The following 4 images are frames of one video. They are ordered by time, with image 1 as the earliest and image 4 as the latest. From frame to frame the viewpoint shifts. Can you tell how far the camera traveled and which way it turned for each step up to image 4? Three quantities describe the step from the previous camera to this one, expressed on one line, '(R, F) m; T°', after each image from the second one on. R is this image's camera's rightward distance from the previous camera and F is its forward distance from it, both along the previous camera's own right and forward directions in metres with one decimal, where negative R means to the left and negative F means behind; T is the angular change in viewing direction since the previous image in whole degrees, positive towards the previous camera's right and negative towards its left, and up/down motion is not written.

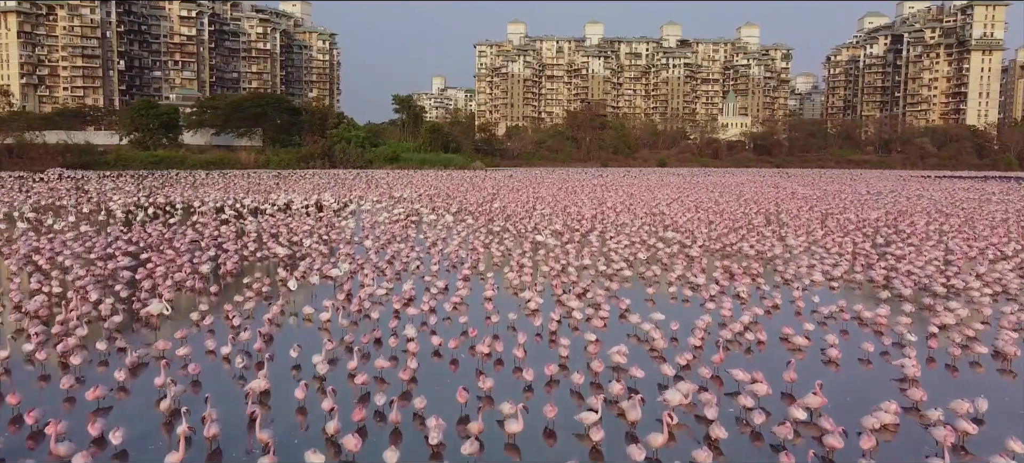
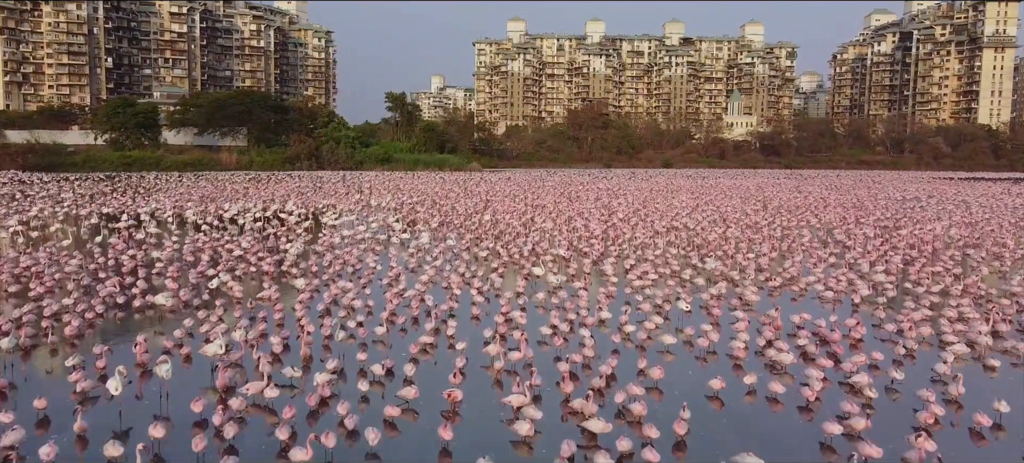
(+0.2, +4.0) m; 0°
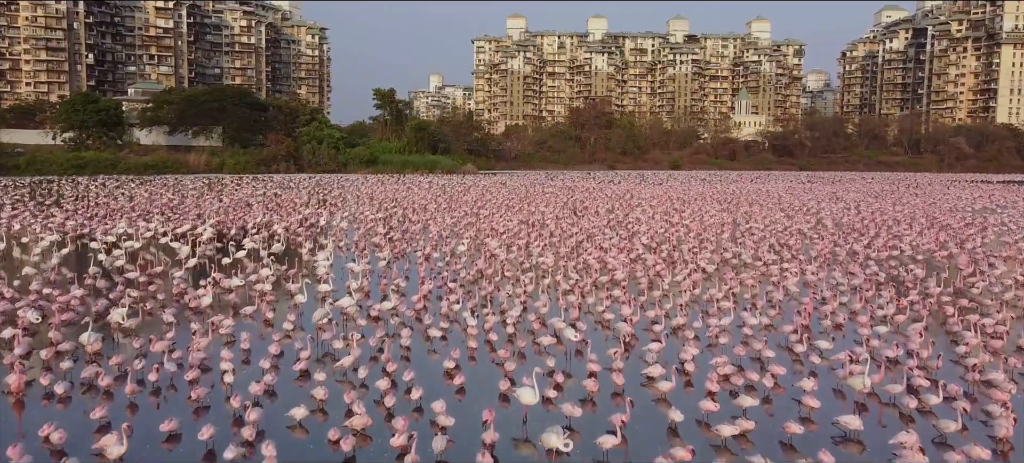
(+0.3, +5.8) m; 0°
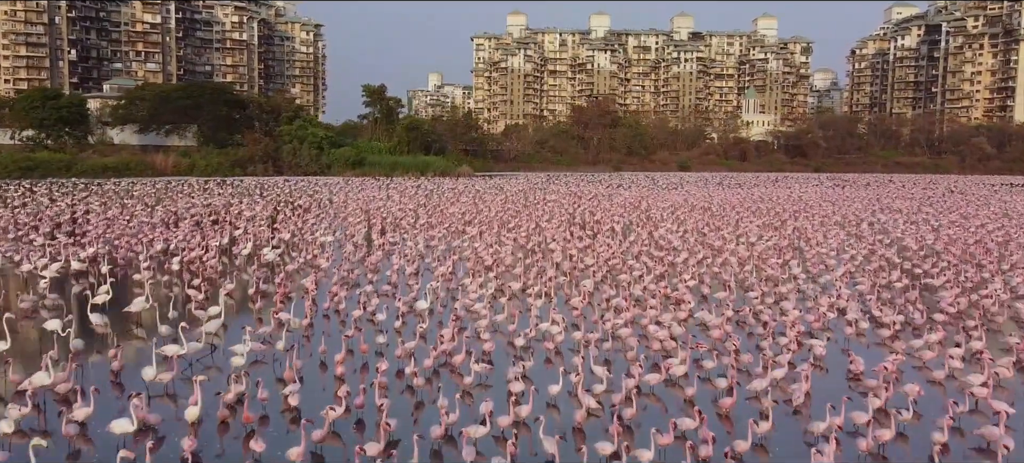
(+0.2, +5.1) m; 0°
